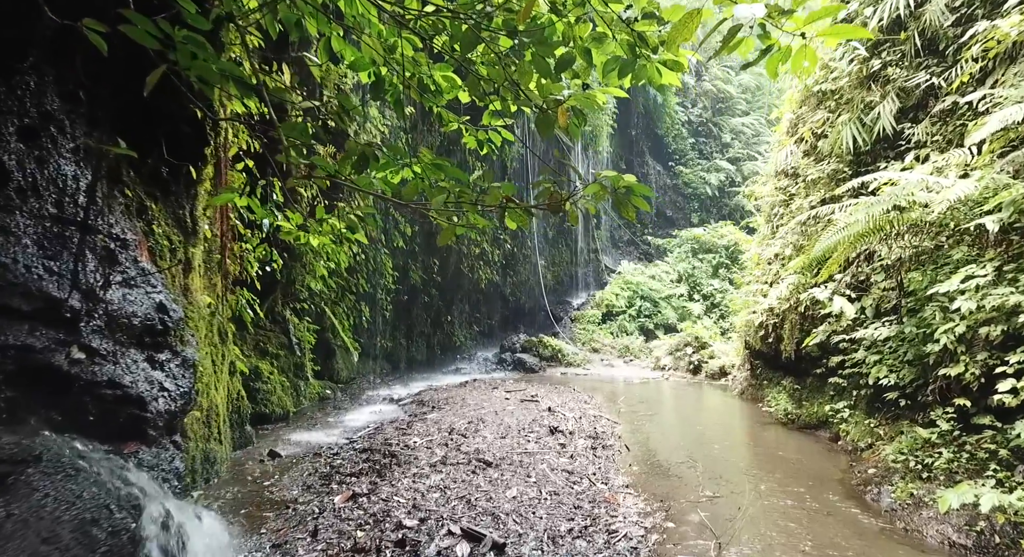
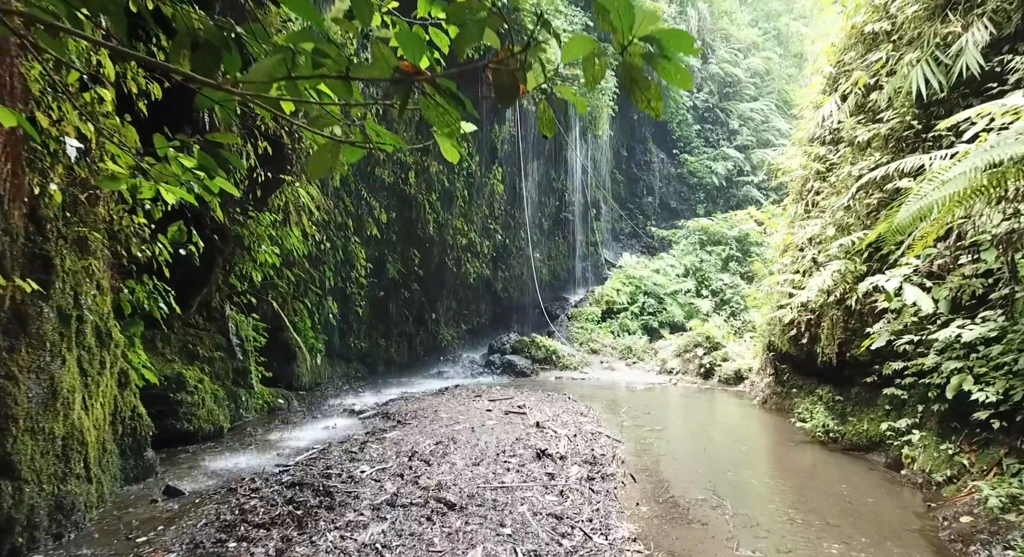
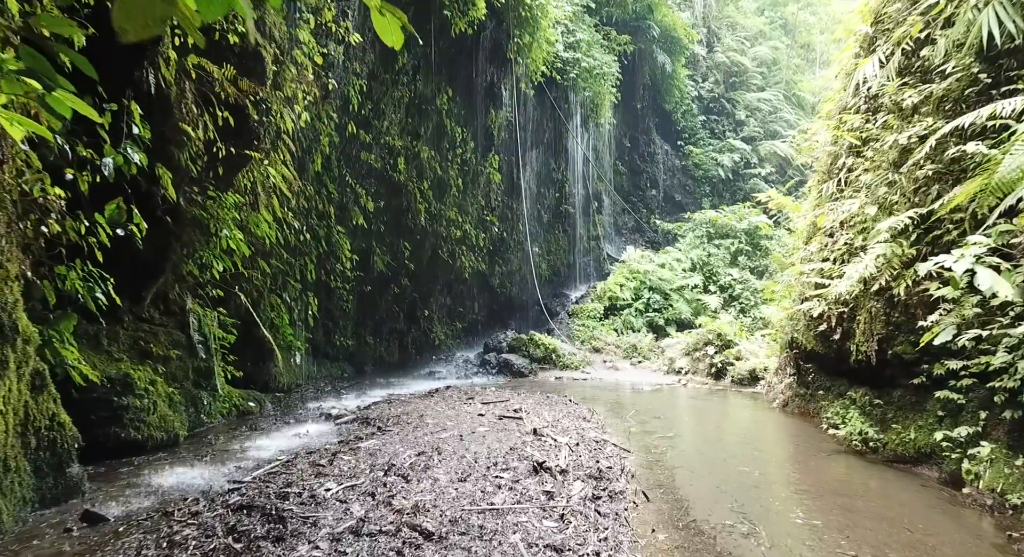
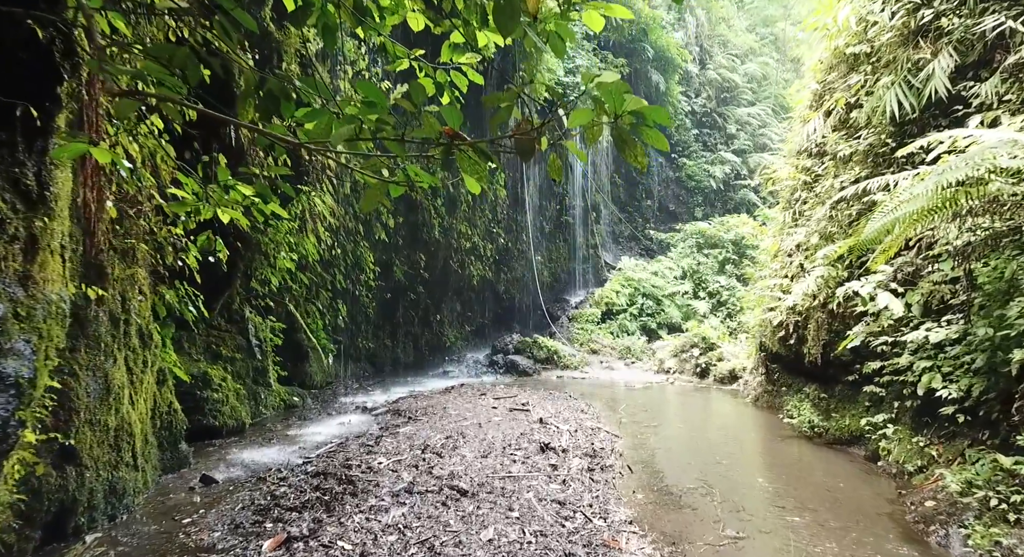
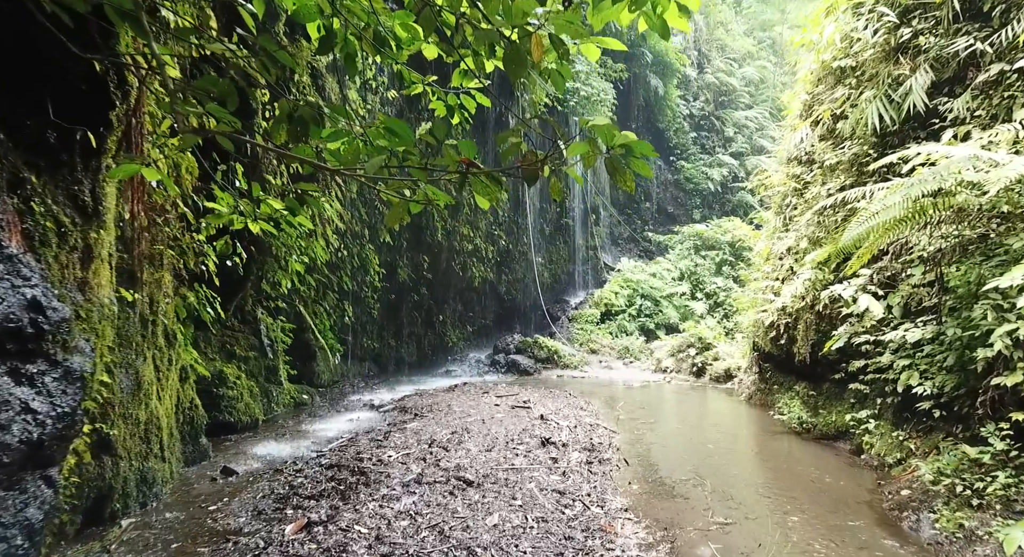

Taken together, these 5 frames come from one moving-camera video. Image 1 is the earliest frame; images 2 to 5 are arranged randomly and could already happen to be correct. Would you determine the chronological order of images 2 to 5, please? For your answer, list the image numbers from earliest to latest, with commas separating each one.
5, 4, 2, 3
